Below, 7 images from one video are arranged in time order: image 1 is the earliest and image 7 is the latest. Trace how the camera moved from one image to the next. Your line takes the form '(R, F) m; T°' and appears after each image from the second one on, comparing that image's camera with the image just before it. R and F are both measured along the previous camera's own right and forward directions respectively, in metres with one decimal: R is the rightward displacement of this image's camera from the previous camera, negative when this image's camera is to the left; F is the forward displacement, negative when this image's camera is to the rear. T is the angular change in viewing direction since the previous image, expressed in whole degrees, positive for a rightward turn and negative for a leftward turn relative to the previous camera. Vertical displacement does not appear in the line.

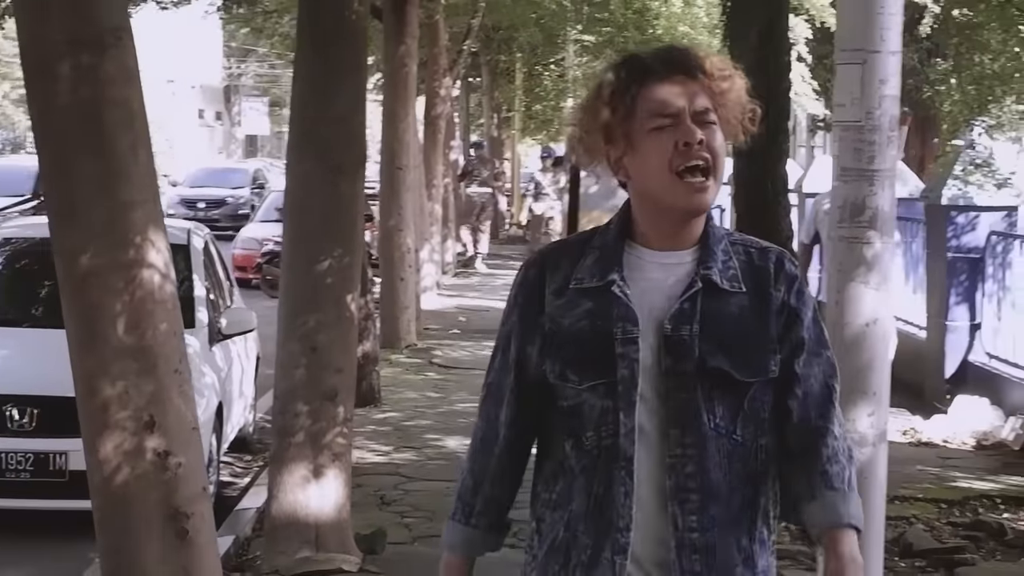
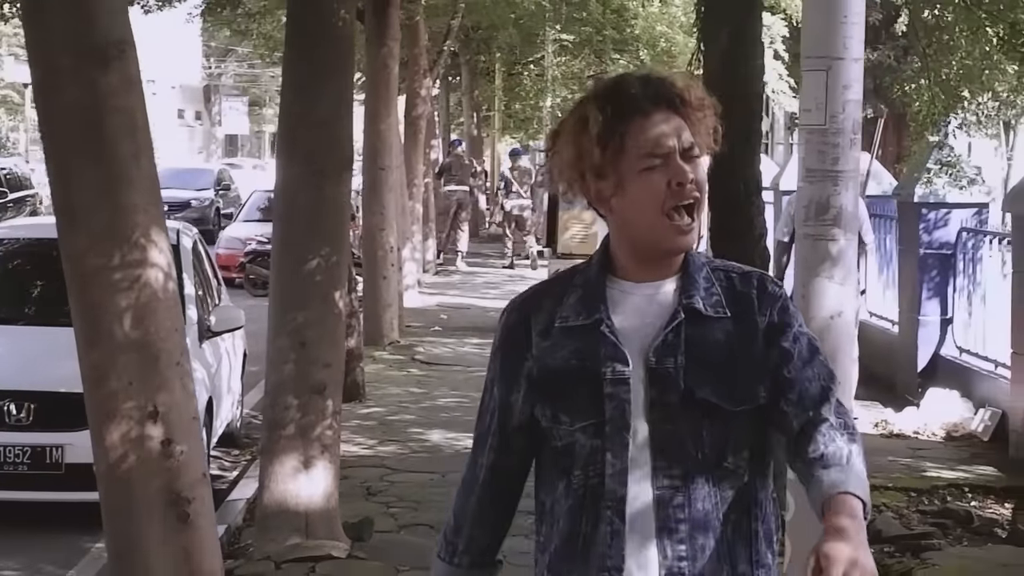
(0.0, -0.2) m; +1°
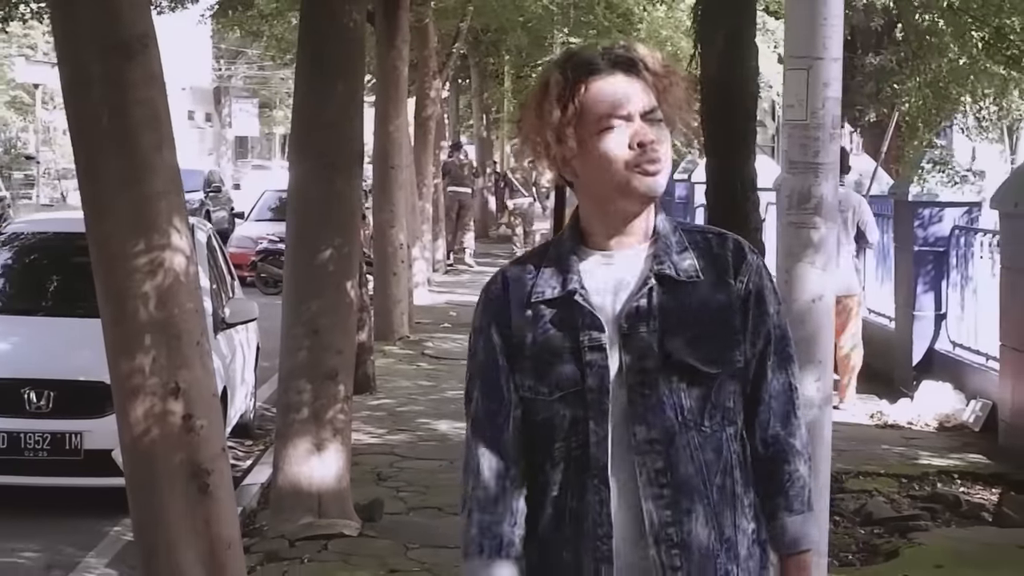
(0.0, -0.3) m; 0°
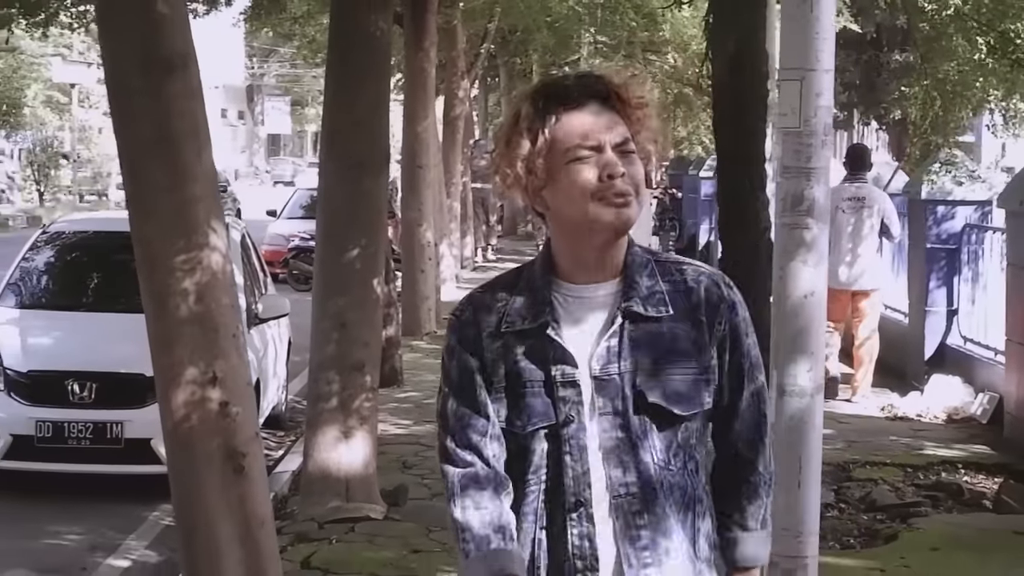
(0.0, -0.3) m; -1°
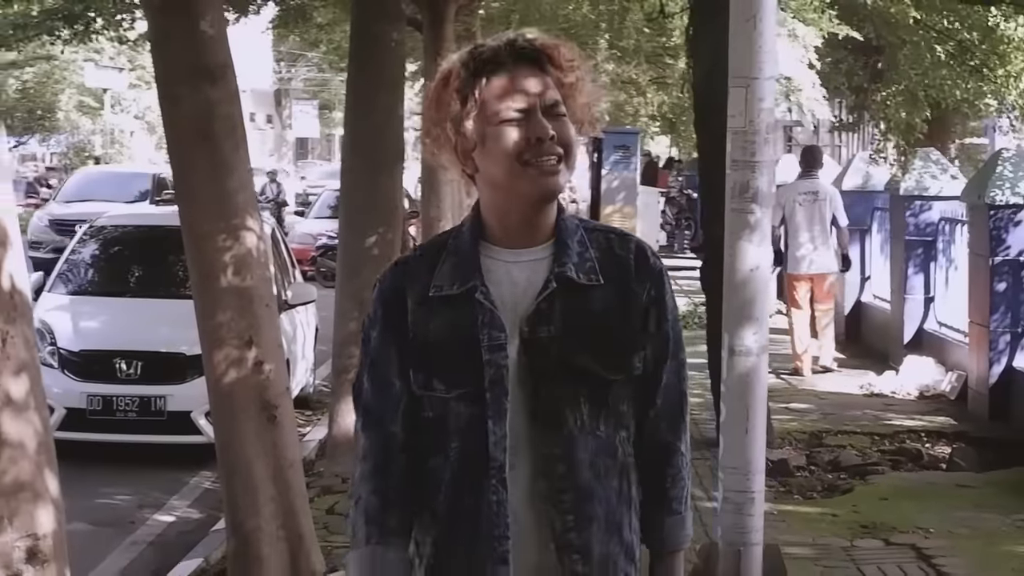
(+0.1, -0.9) m; -1°
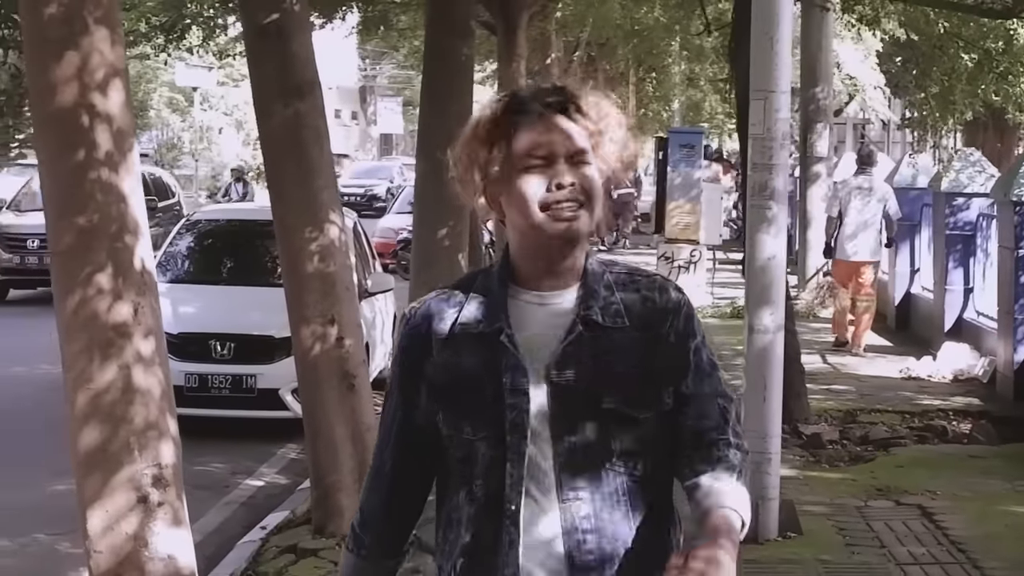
(+0.1, -0.8) m; -2°
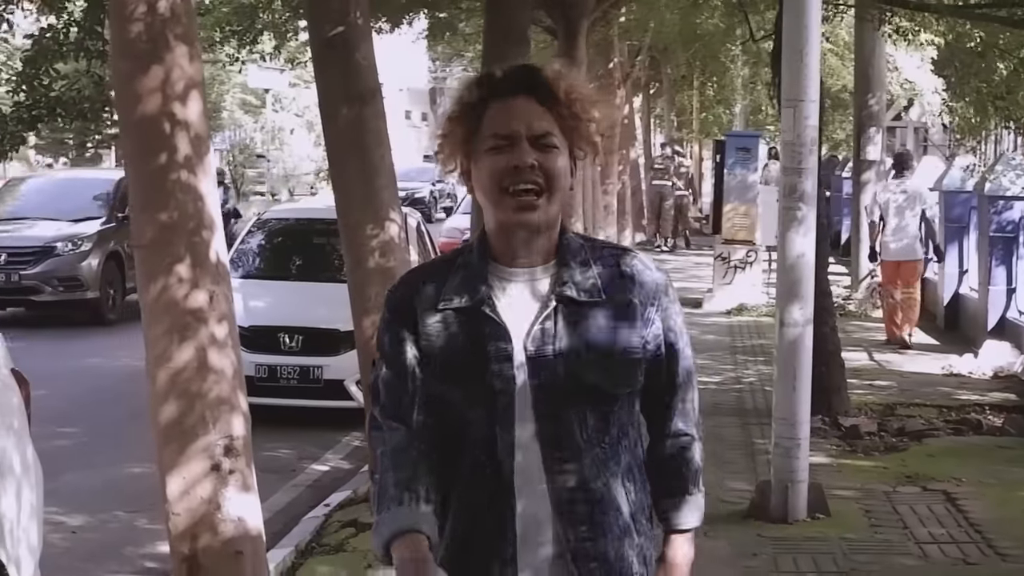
(+0.1, -0.5) m; -2°
